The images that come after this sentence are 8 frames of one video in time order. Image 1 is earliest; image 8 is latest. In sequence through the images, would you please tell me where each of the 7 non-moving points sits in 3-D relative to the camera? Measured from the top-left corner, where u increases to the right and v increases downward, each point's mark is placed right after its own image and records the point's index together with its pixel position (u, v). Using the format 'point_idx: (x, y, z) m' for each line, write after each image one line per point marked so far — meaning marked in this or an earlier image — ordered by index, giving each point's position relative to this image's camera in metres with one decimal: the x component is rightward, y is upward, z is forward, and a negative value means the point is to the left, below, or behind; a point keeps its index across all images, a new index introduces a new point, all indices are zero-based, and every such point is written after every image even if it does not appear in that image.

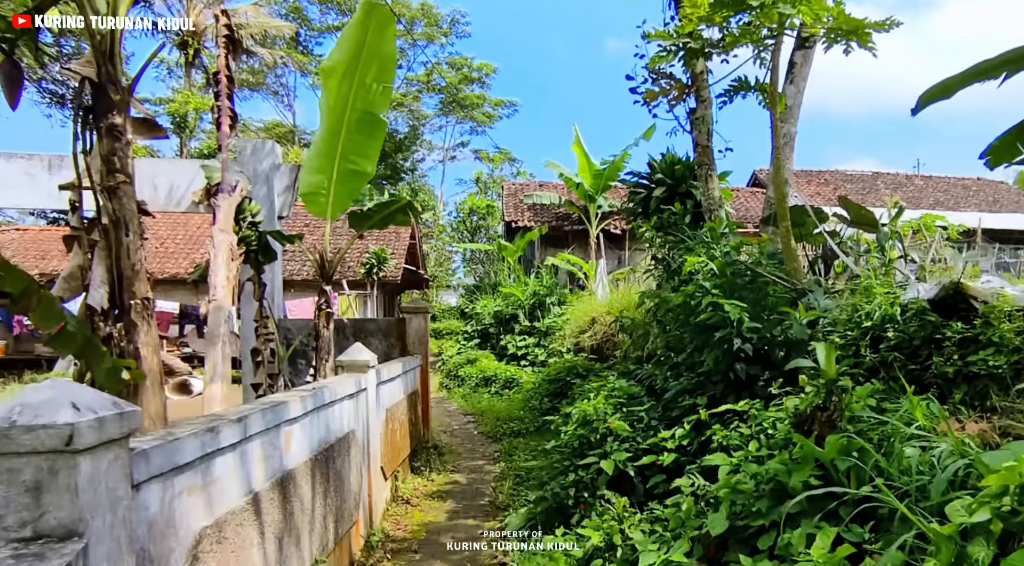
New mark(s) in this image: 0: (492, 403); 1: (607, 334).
0: (-0.2, -1.5, +8.5) m
1: (+1.3, -0.6, +9.2) m
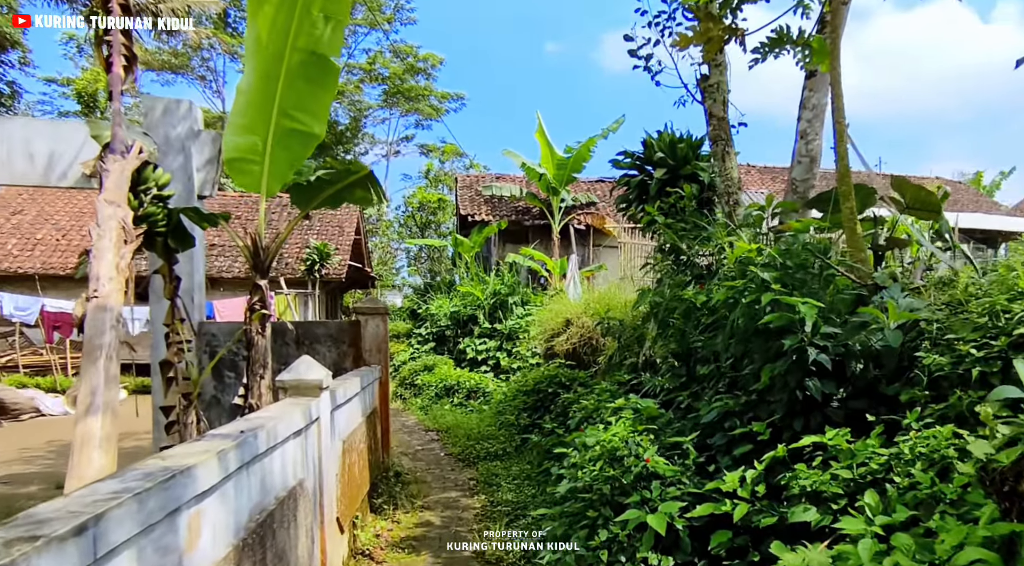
0: (-0.6, -1.4, +7.5) m
1: (+0.9, -0.6, +8.3) m
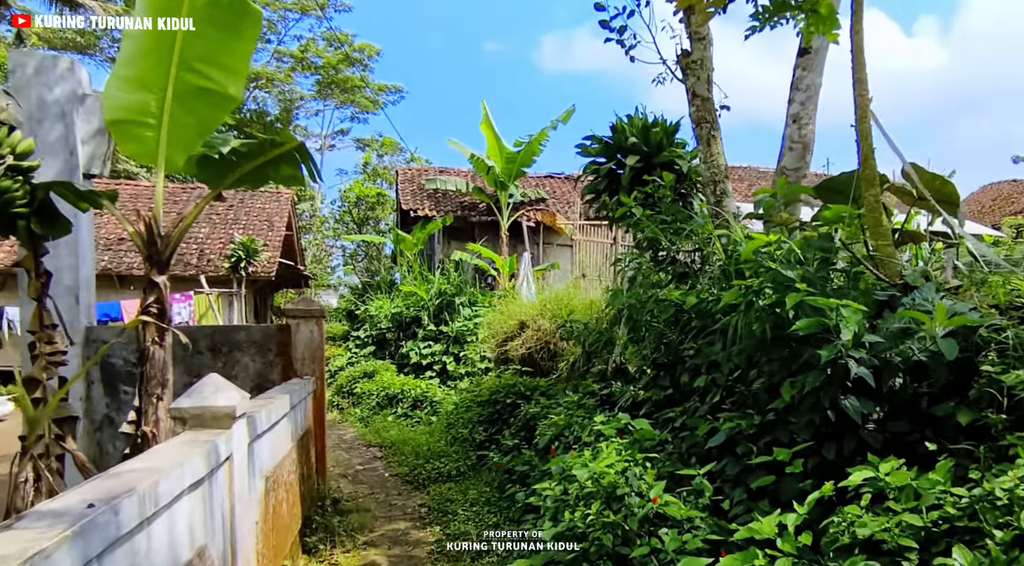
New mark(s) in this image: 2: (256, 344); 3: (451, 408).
0: (-1.0, -1.4, +6.7) m
1: (+0.4, -0.6, +7.7) m
2: (-1.6, -0.4, +4.5) m
3: (-0.6, -1.2, +6.8) m
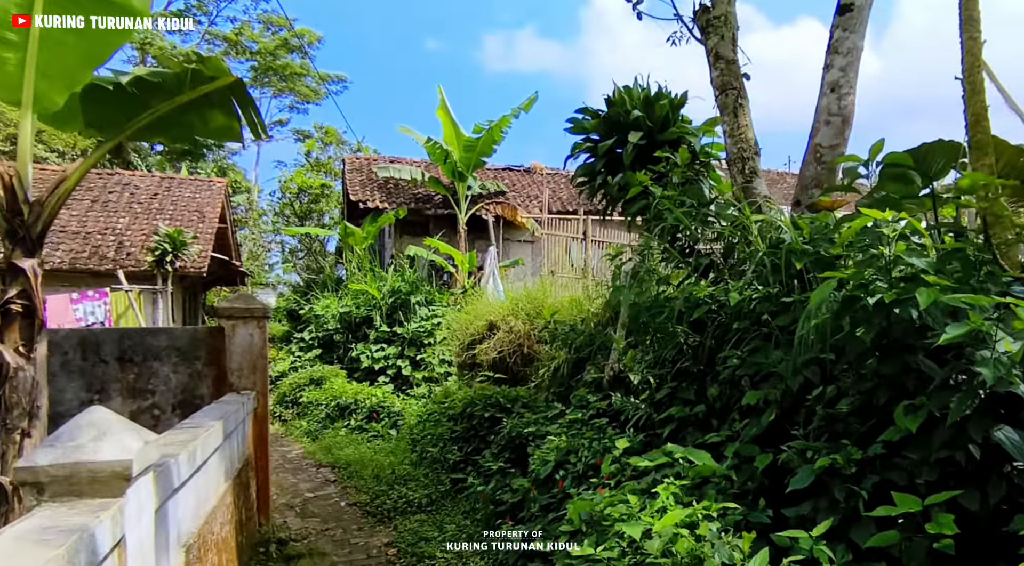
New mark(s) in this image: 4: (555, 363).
0: (-1.3, -1.4, +5.8) m
1: (0.0, -0.6, +6.9) m
2: (-1.7, -0.4, +3.6) m
3: (-0.8, -1.2, +6.0) m
4: (+0.3, -0.6, +5.5) m
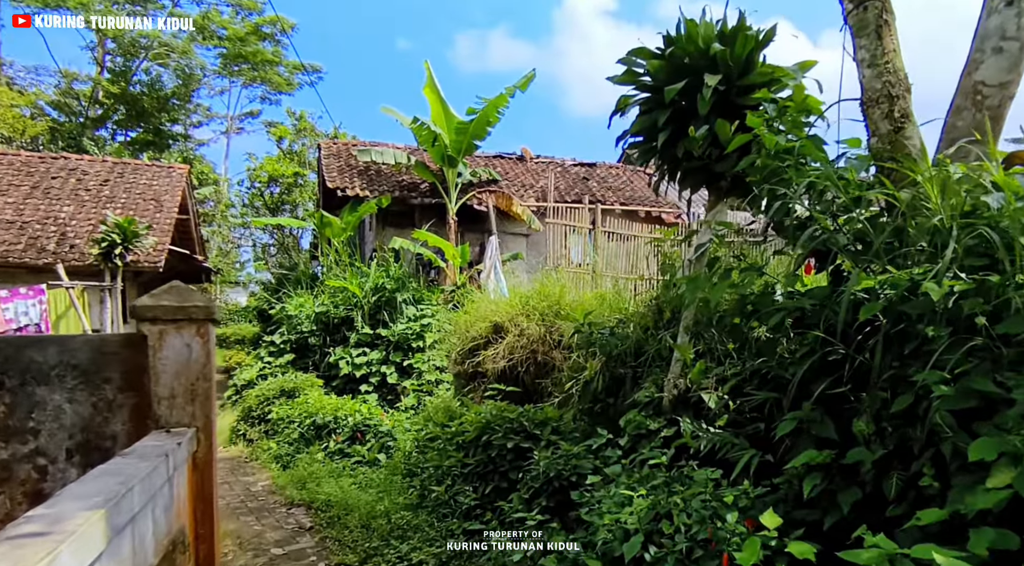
0: (-1.2, -1.3, +4.7) m
1: (+0.1, -0.5, +5.8) m
2: (-1.5, -0.3, +2.4) m
3: (-0.7, -1.1, +4.8) m
4: (+0.5, -0.6, +4.4) m
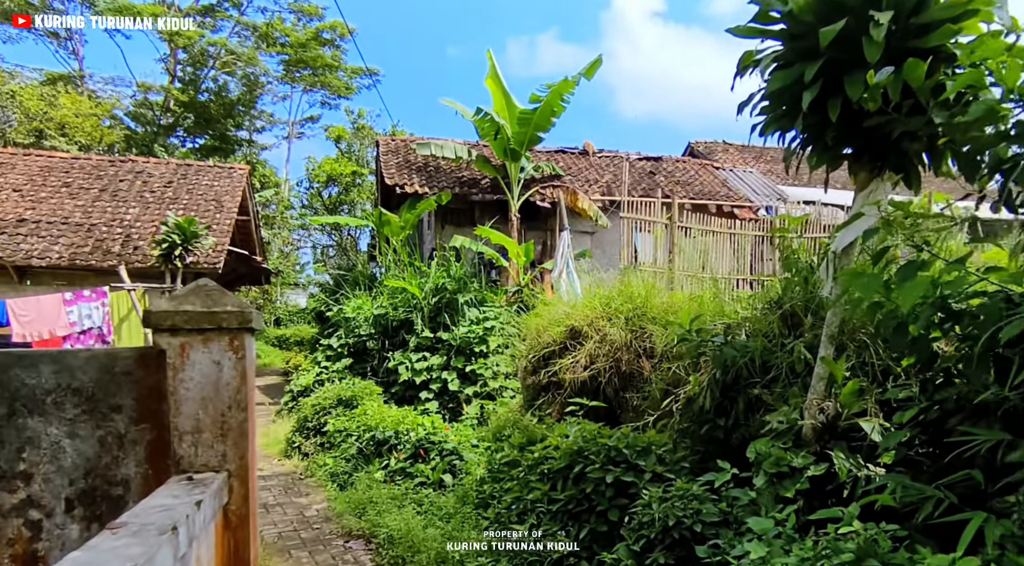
0: (-0.6, -1.3, +4.1) m
1: (+0.7, -0.5, +5.1) m
2: (-1.2, -0.3, +1.9) m
3: (-0.2, -1.1, +4.2) m
4: (+1.0, -0.6, +3.6) m
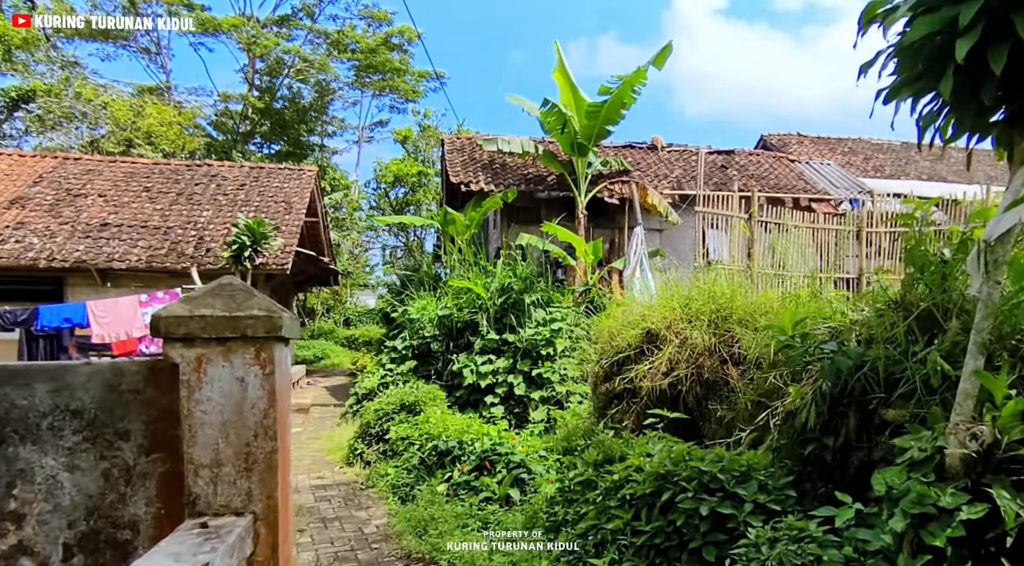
0: (-0.3, -1.3, +3.7) m
1: (+1.2, -0.5, +4.6) m
2: (-1.0, -0.3, +1.6) m
3: (+0.2, -1.1, +3.8) m
4: (+1.3, -0.6, +3.1) m
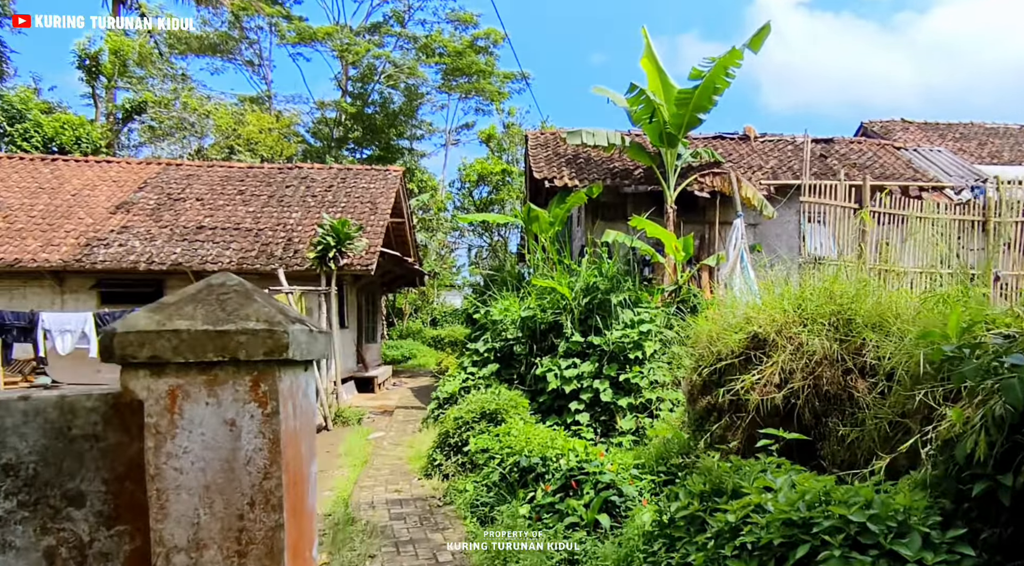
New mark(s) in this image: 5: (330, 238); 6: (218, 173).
0: (+0.2, -1.3, +3.2) m
1: (+1.7, -0.5, +3.9) m
2: (-0.8, -0.3, +1.2) m
3: (+0.7, -1.1, +3.2) m
4: (+1.6, -0.6, +2.5) m
5: (-2.5, +0.6, +9.3) m
6: (-5.4, +2.0, +12.6) m
